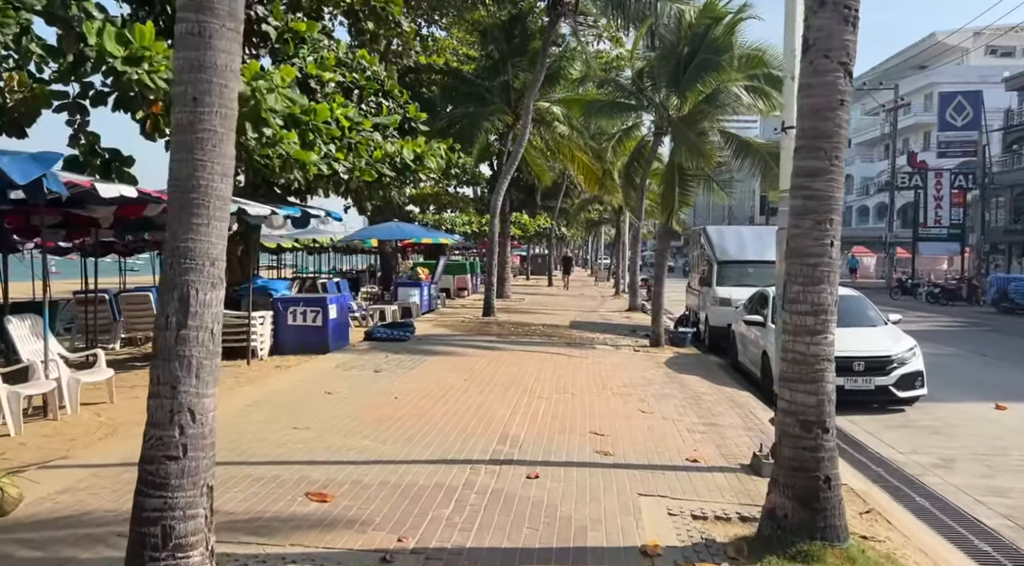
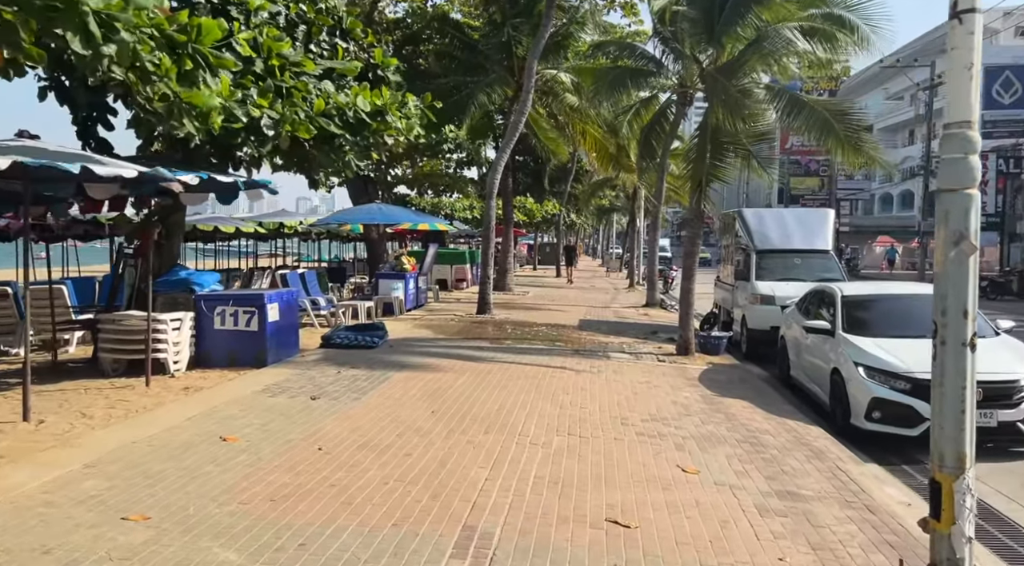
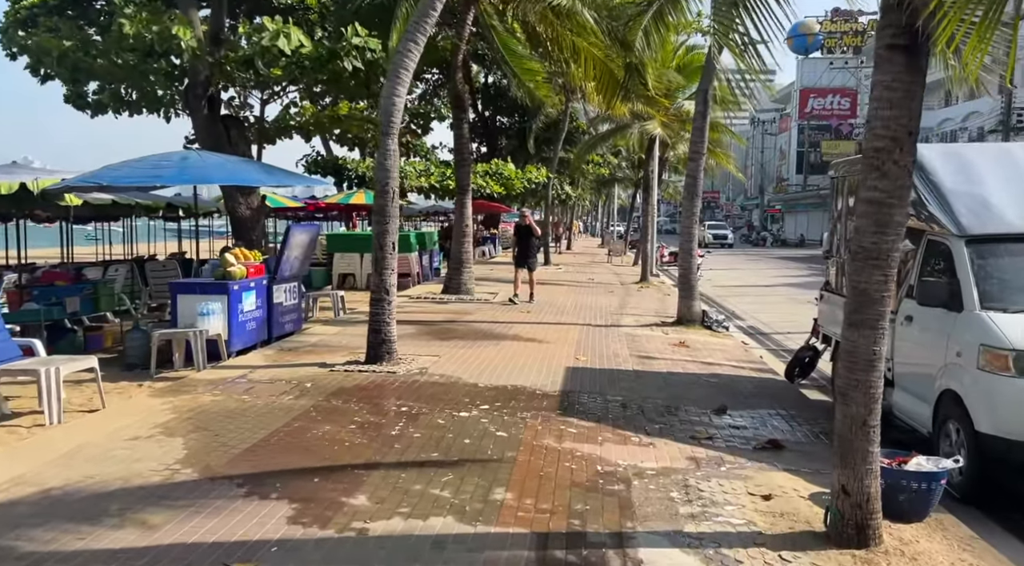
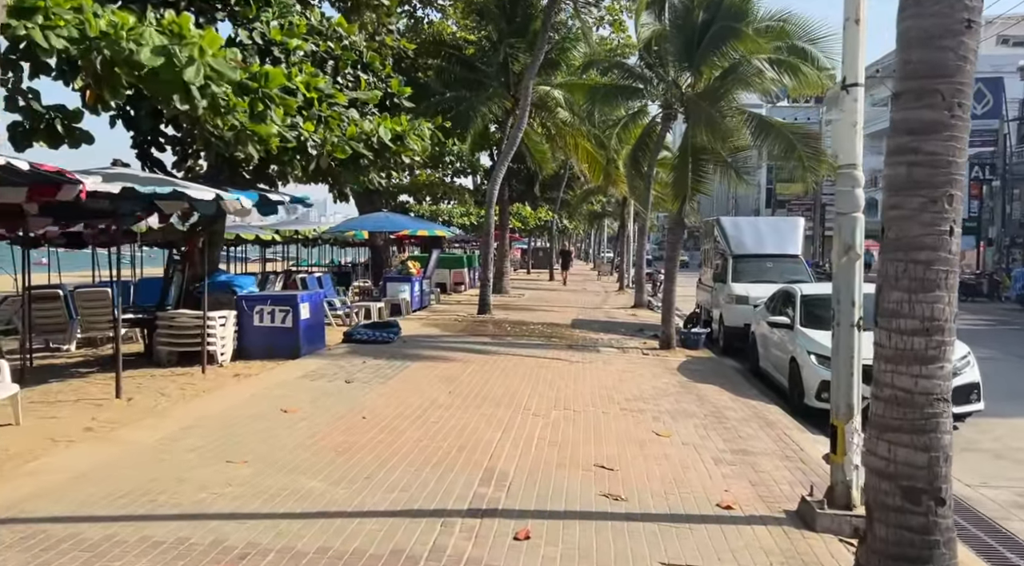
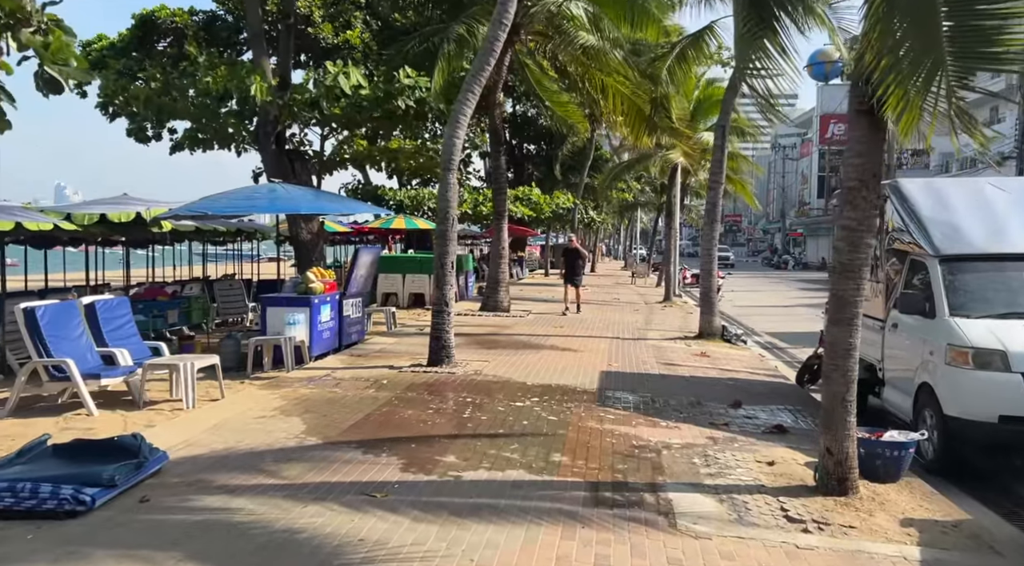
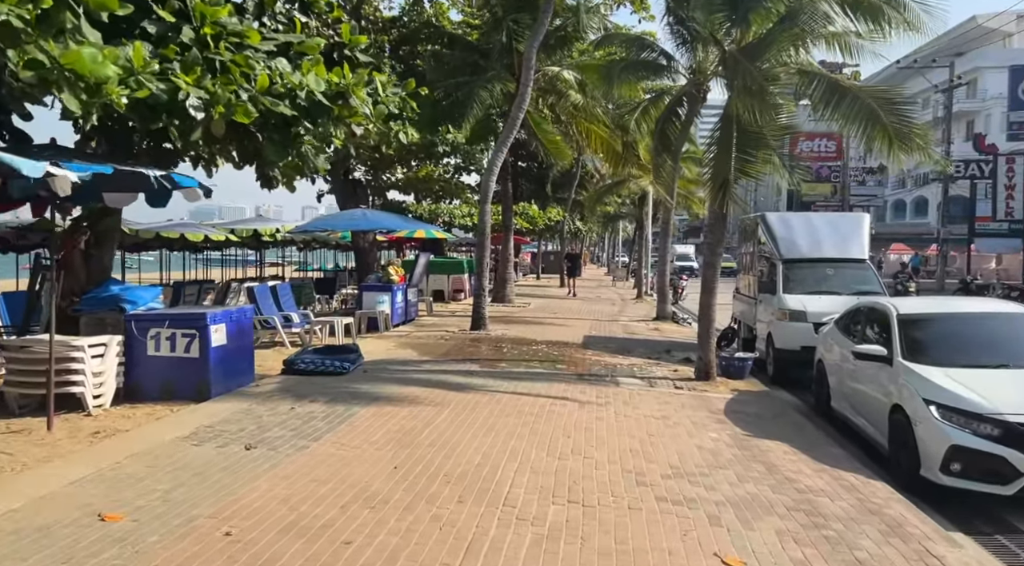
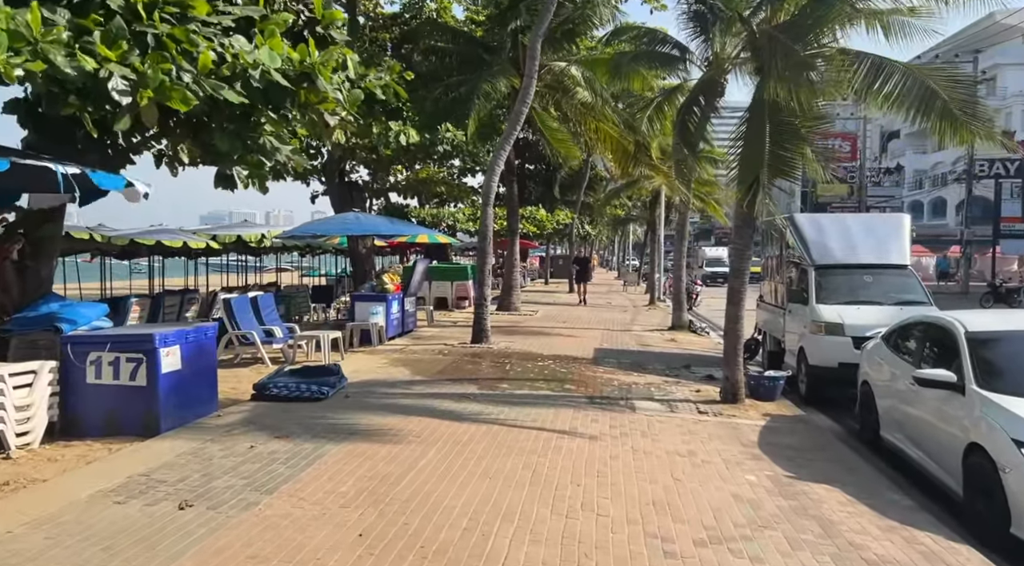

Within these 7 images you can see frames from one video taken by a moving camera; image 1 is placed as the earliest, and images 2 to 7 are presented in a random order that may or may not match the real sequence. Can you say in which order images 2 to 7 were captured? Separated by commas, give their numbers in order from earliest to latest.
4, 2, 6, 7, 5, 3
